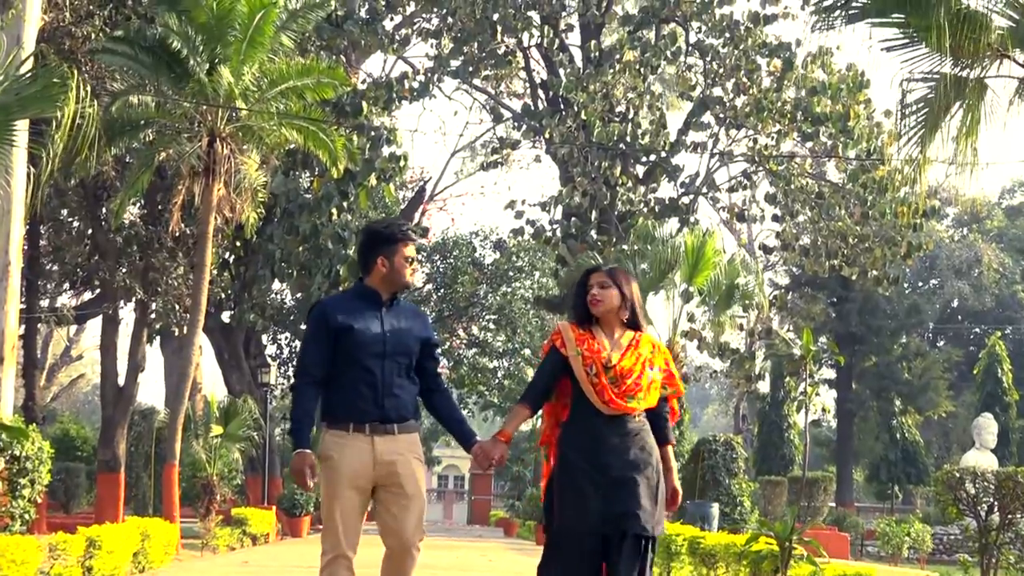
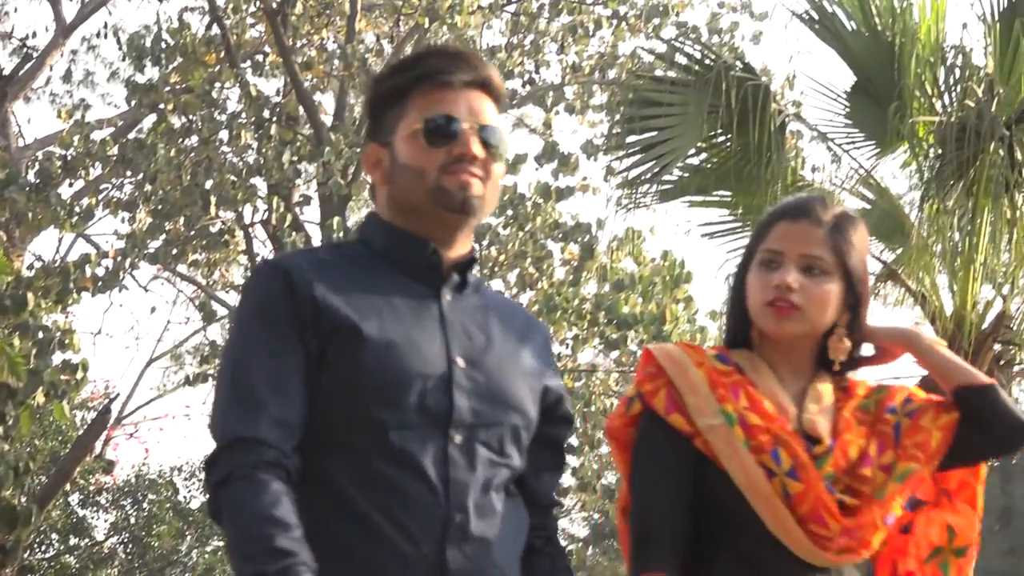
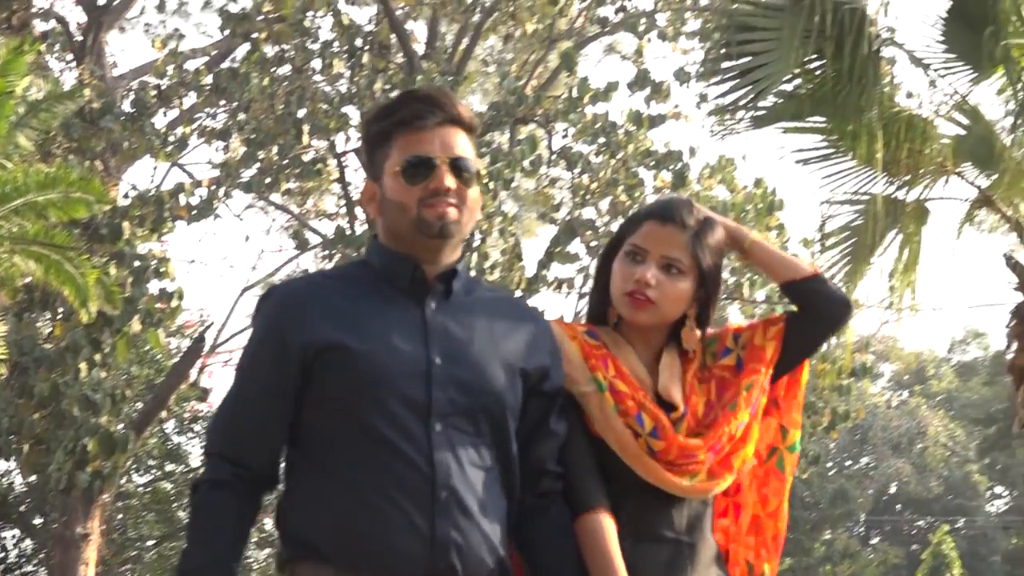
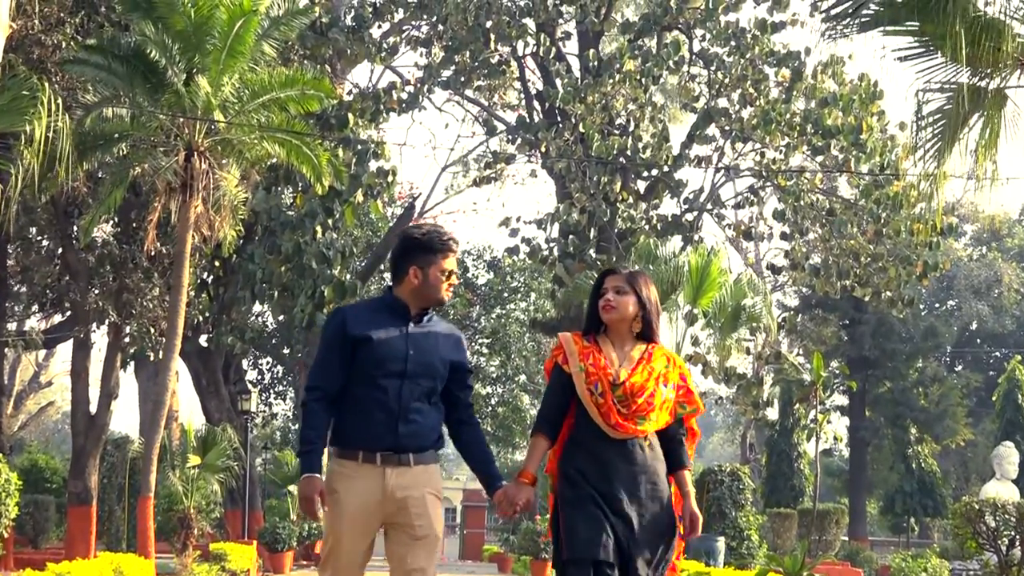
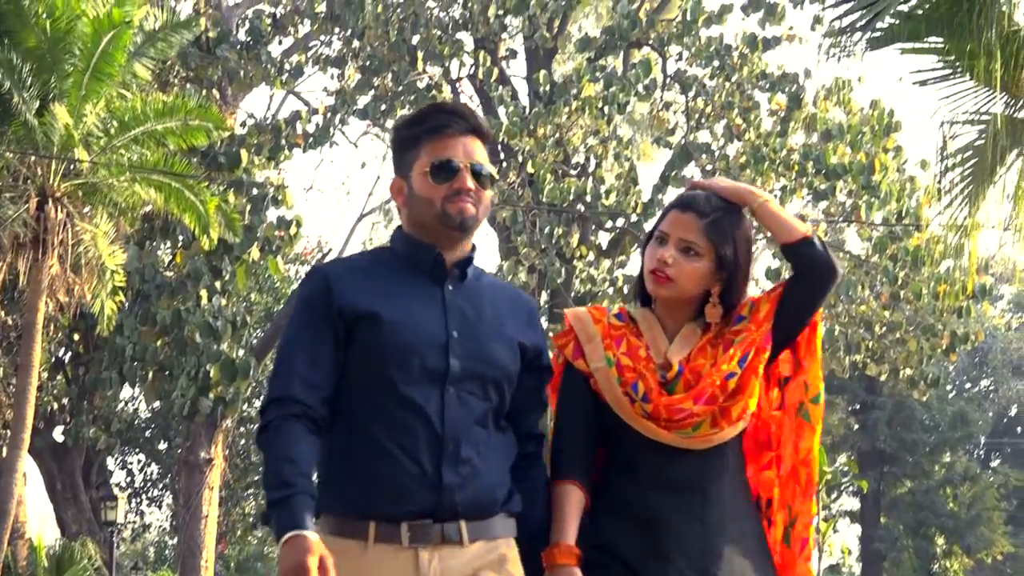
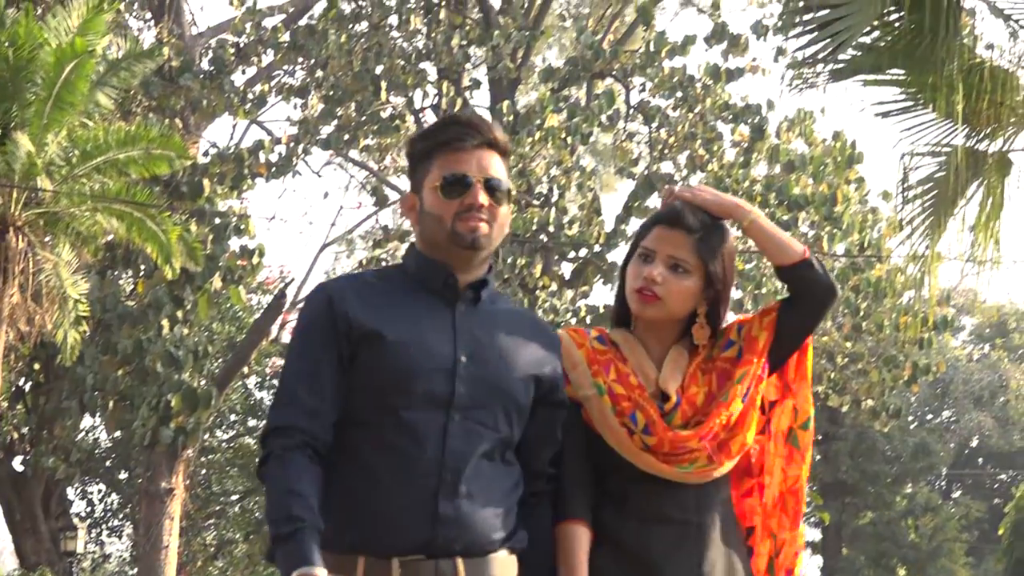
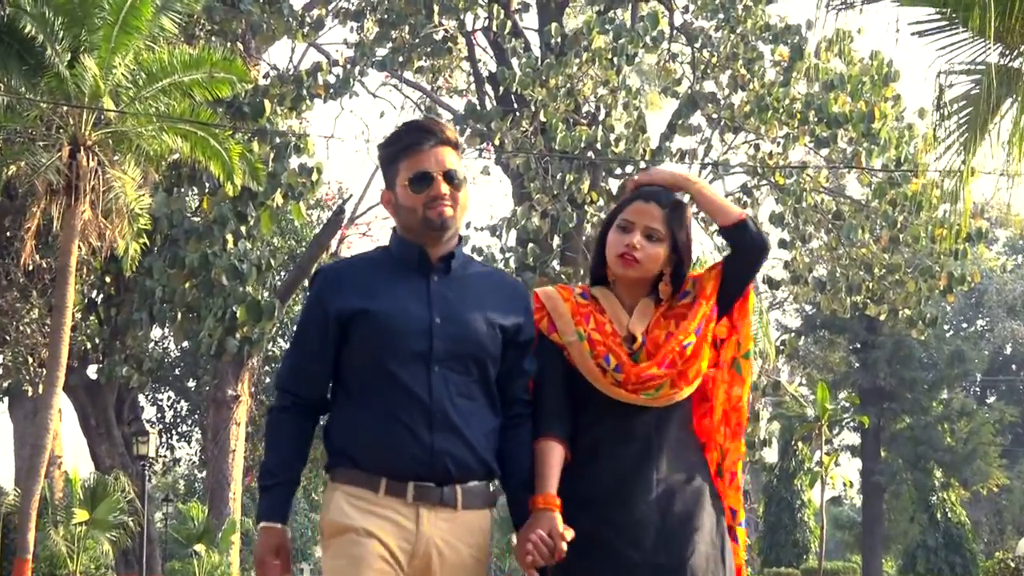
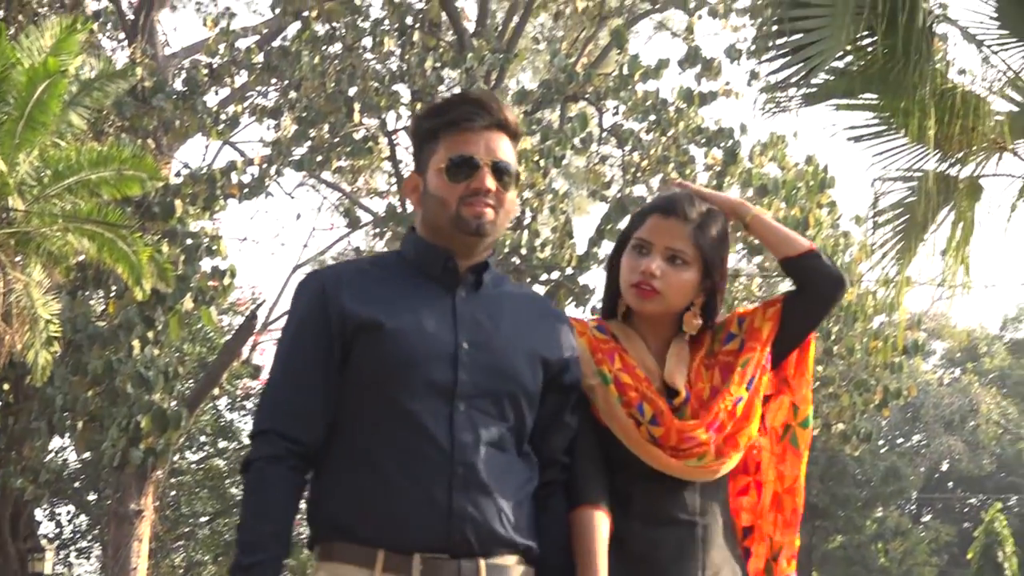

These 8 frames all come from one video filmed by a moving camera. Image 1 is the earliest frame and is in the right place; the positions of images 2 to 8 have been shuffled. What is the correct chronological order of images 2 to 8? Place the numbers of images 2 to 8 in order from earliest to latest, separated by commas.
4, 7, 5, 6, 8, 3, 2
